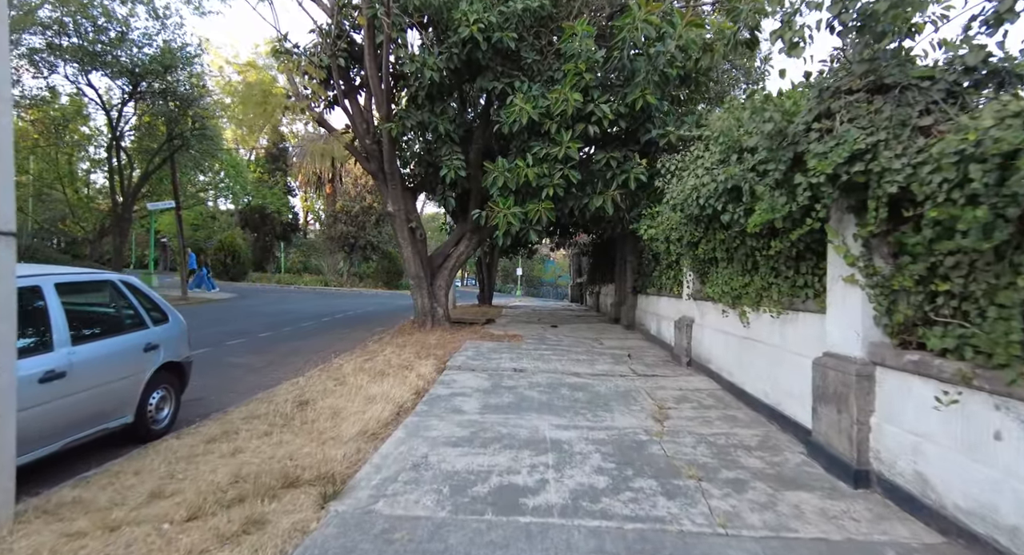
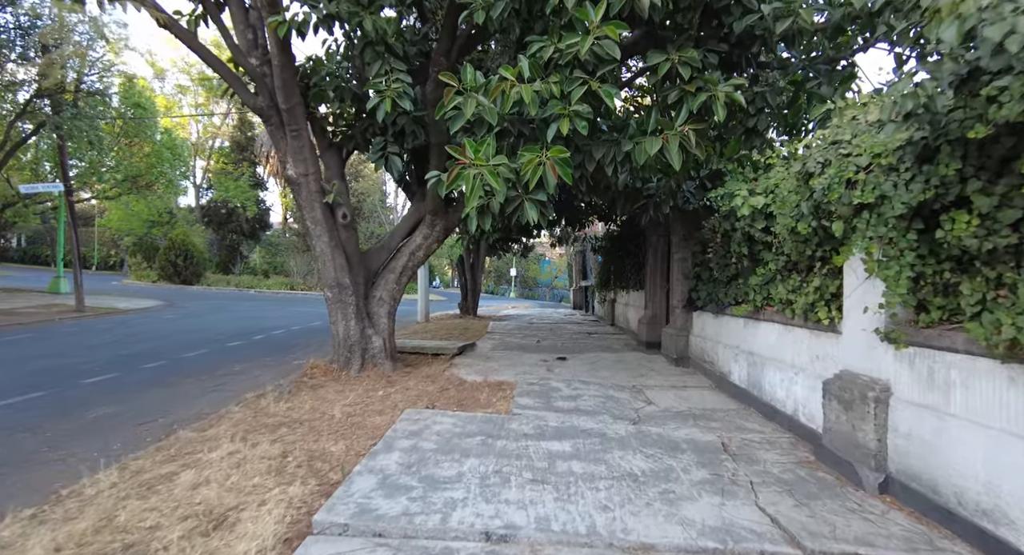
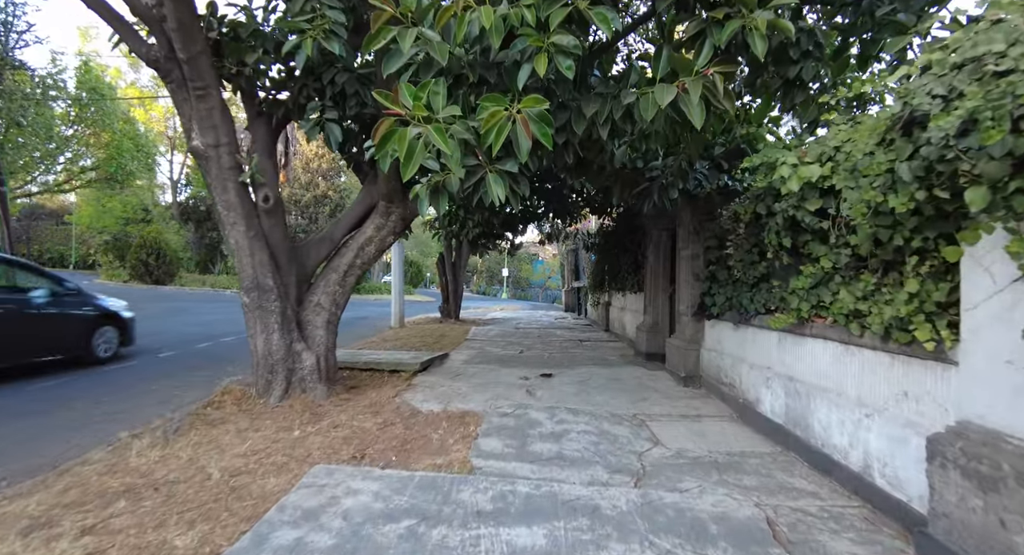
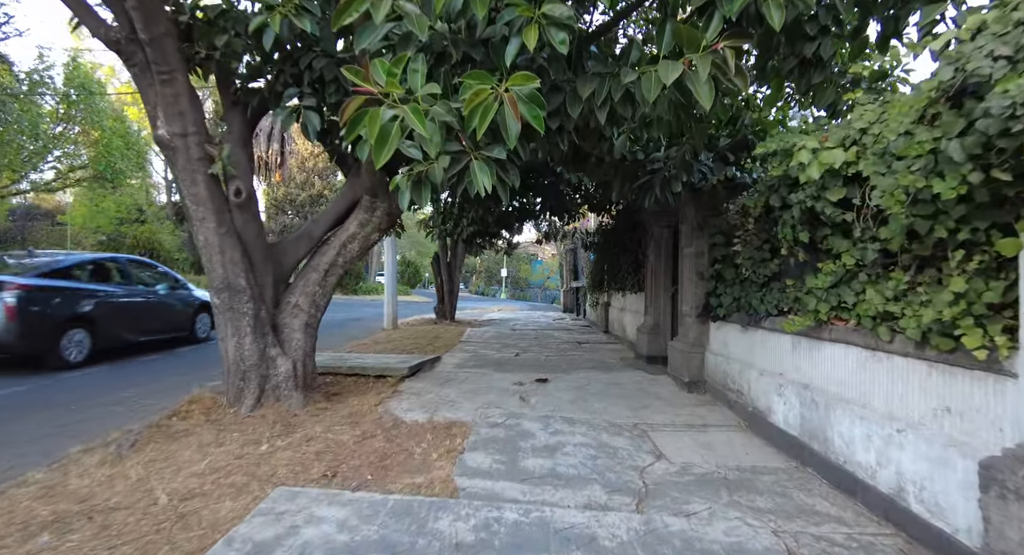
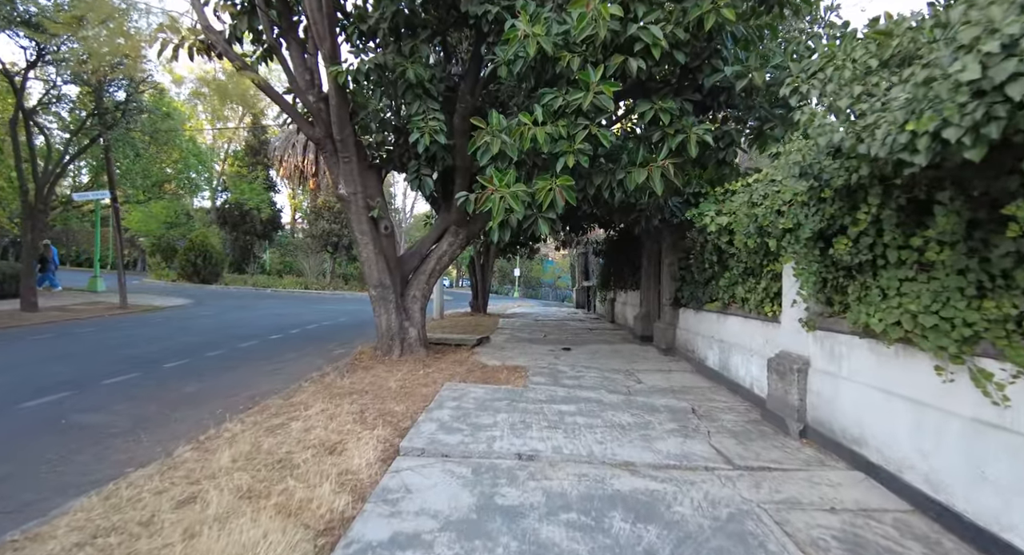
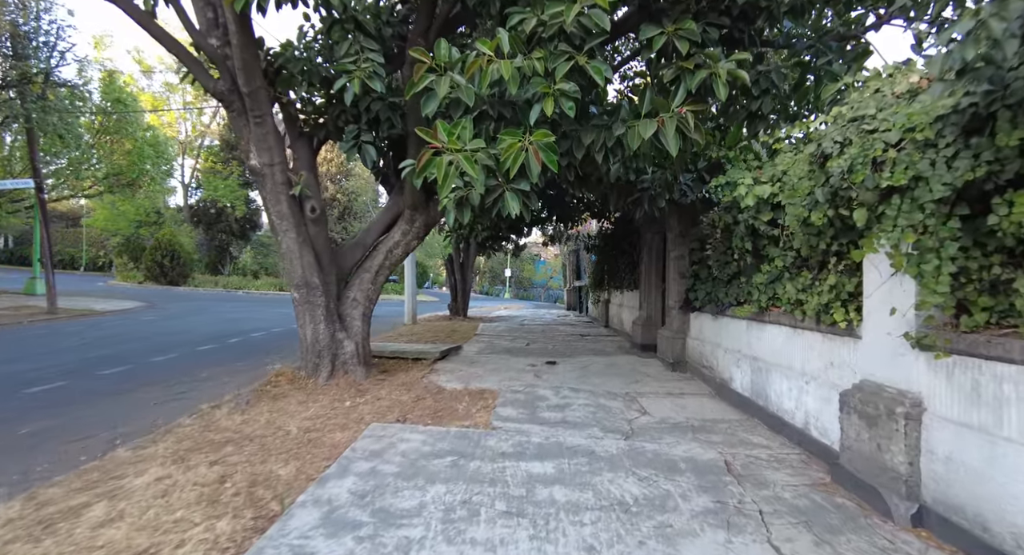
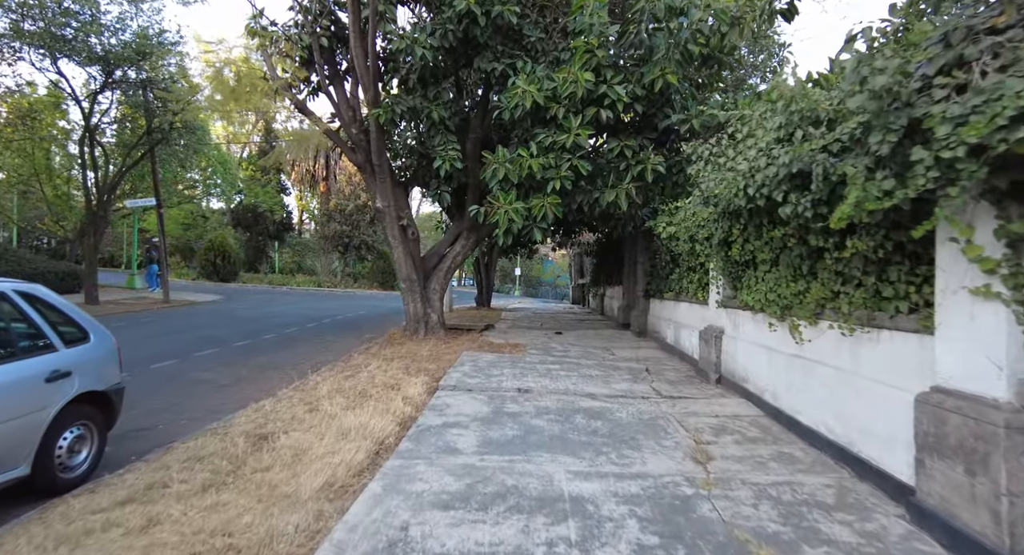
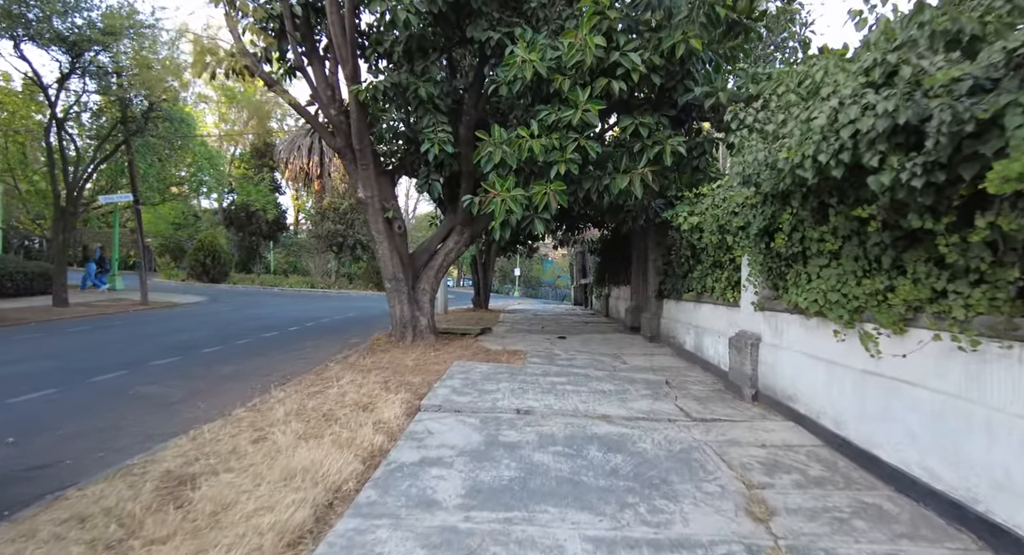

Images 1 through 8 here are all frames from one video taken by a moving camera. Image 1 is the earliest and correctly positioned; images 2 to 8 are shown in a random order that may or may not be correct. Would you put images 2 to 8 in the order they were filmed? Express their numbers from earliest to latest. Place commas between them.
7, 8, 5, 2, 6, 3, 4
